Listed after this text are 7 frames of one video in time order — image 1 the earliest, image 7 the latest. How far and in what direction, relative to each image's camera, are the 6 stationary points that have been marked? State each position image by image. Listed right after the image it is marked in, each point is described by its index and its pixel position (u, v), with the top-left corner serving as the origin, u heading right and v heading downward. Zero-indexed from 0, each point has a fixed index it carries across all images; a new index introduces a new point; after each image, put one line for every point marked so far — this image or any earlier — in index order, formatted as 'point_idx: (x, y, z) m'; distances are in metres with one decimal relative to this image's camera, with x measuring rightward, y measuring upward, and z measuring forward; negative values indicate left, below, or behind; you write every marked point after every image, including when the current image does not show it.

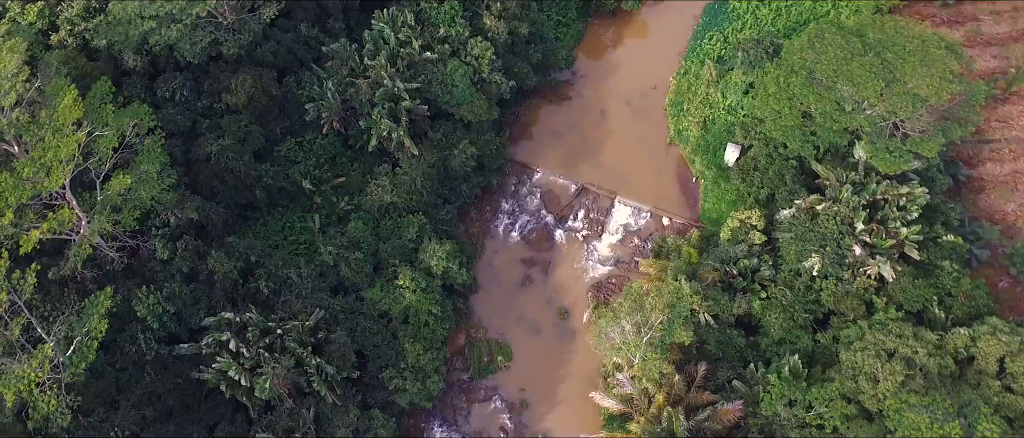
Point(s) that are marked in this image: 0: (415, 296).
0: (-2.5, -1.9, +15.3) m
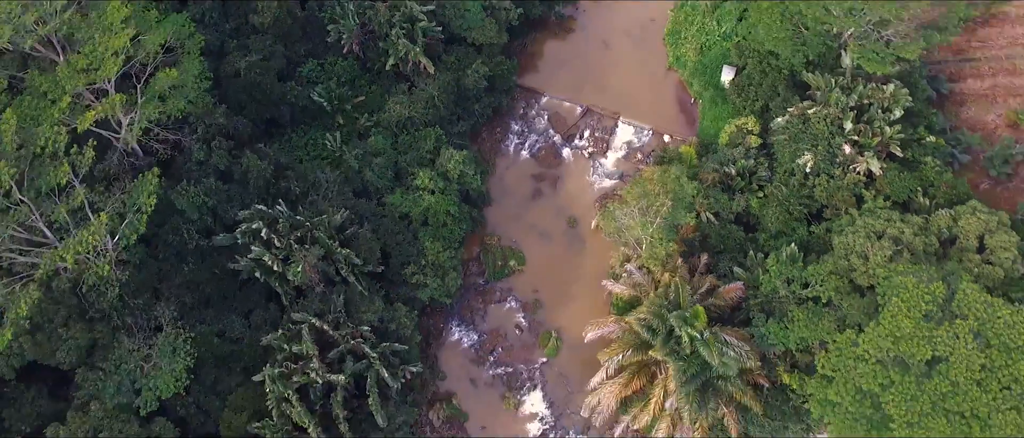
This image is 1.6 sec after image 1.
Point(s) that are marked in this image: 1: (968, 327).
0: (-2.1, +0.6, +16.3) m
1: (+9.7, -2.3, +12.9) m
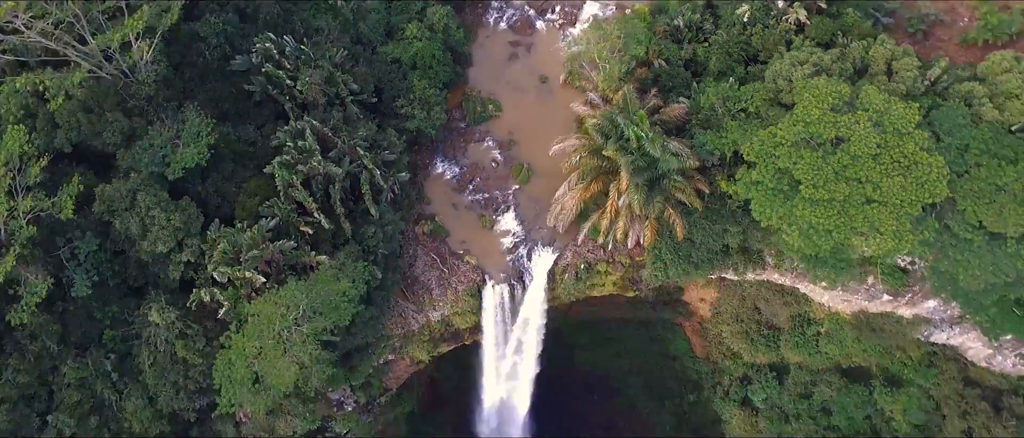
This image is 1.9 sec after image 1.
0: (-2.8, +5.4, +18.8) m
1: (+9.0, +2.6, +15.3) m
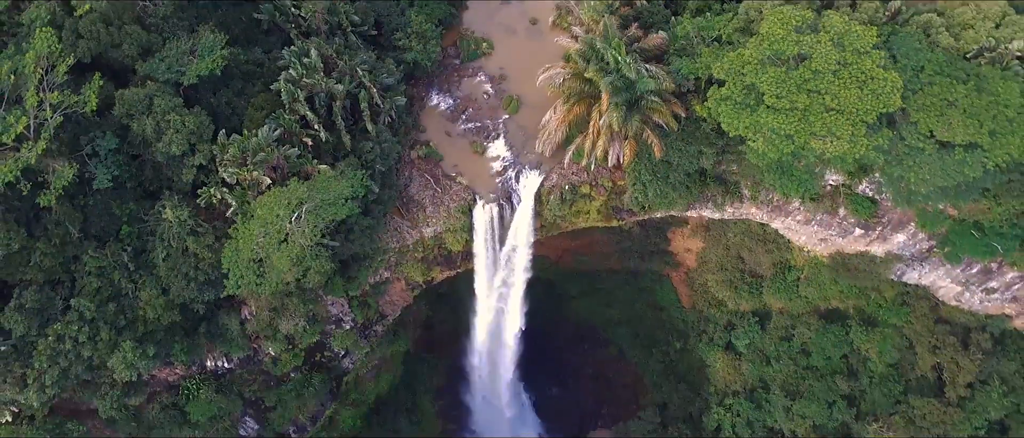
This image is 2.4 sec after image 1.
0: (-3.1, +7.9, +20.2) m
1: (+8.6, +5.0, +16.5) m
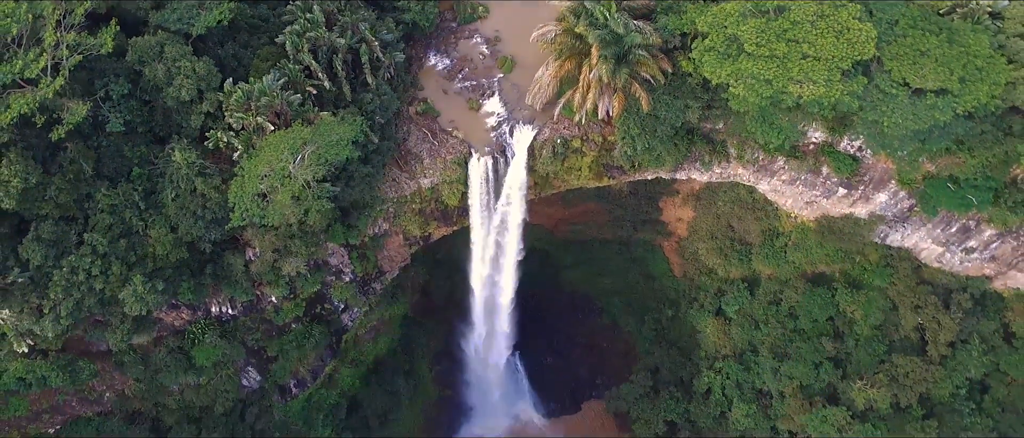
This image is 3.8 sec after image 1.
0: (-3.3, +9.4, +21.0) m
1: (+8.4, +6.6, +17.4) m
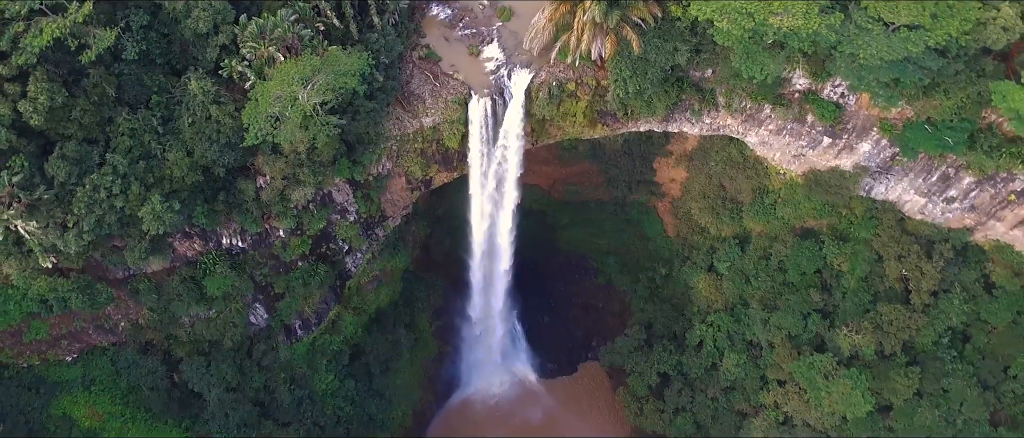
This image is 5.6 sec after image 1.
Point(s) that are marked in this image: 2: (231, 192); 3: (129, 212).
0: (-3.3, +11.6, +22.1) m
1: (+8.4, +8.7, +18.4) m
2: (-8.9, +0.8, +19.3) m
3: (-11.1, +0.2, +17.7) m
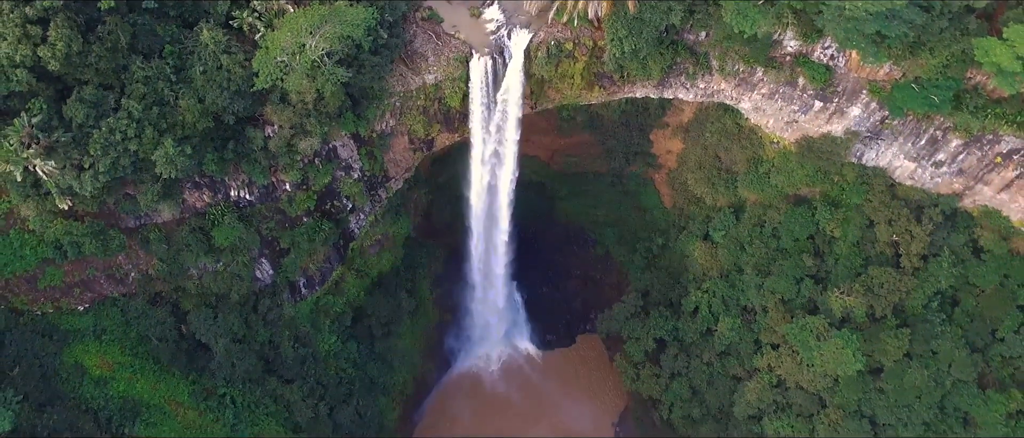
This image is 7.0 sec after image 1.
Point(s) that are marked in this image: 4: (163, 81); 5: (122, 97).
0: (-3.3, +13.2, +22.9) m
1: (+8.4, +10.3, +19.2) m
2: (-8.9, +2.5, +20.0) m
3: (-11.2, +1.9, +18.4) m
4: (-10.7, +4.2, +18.6) m
5: (-11.8, +3.7, +18.4) m
